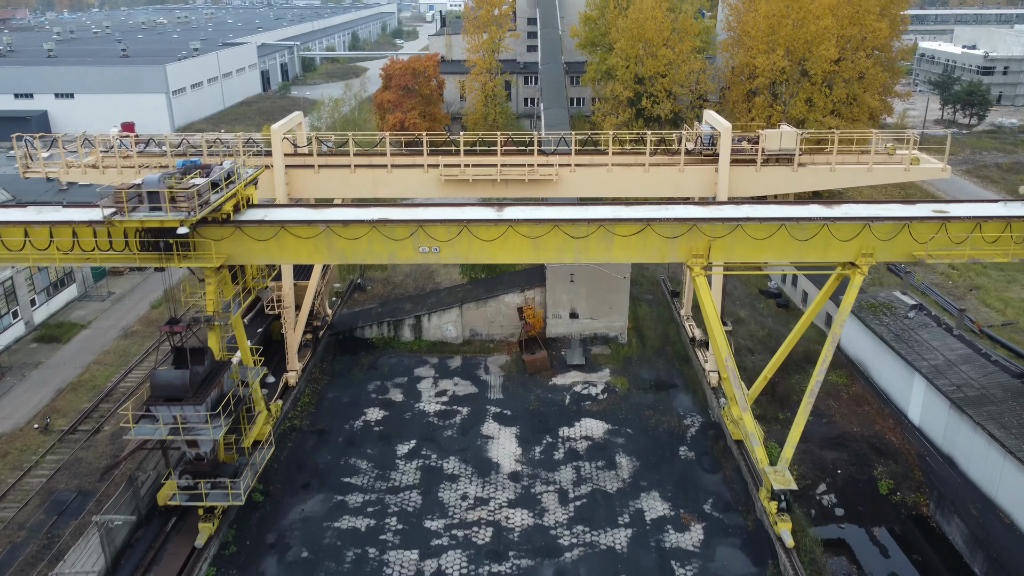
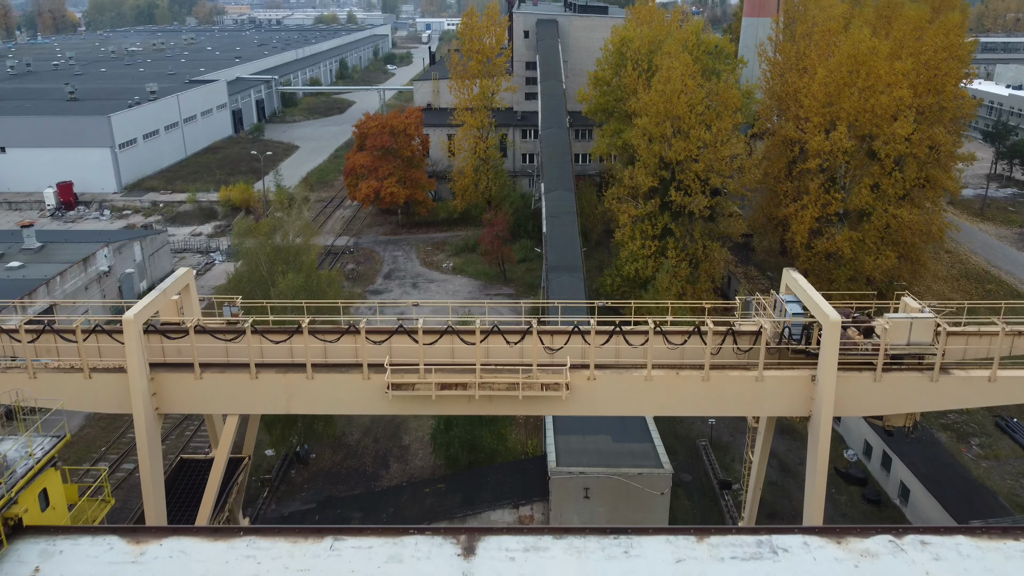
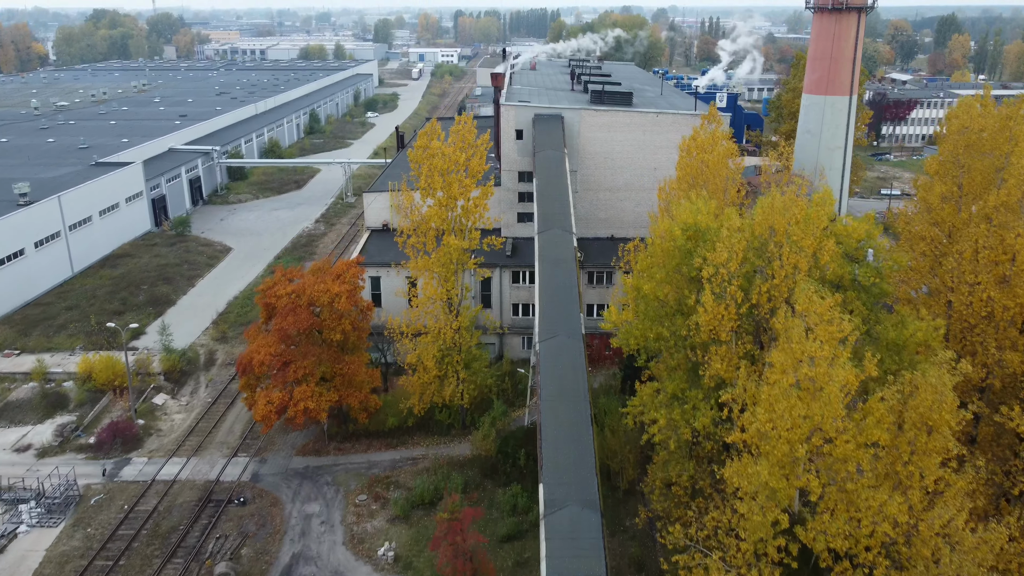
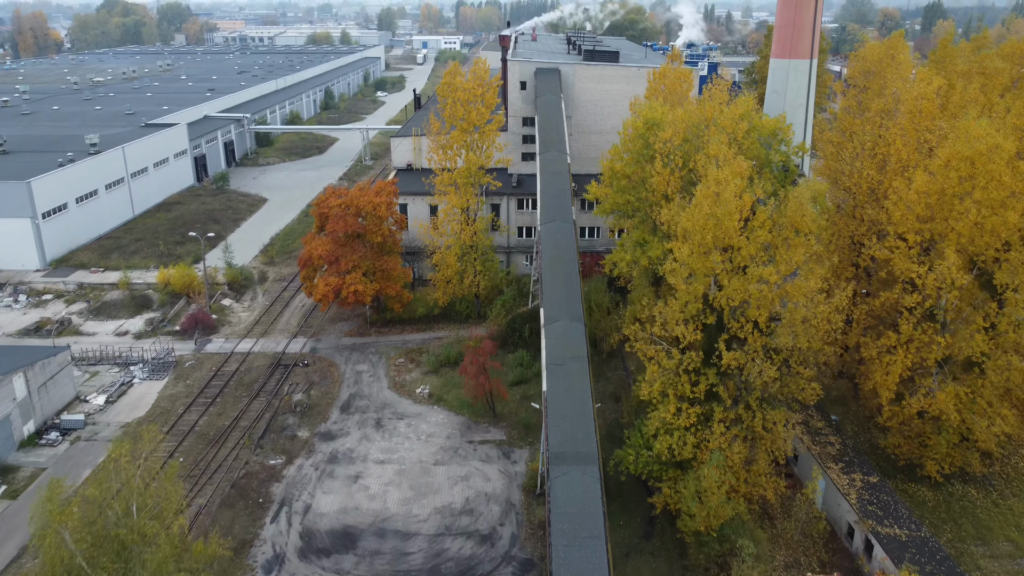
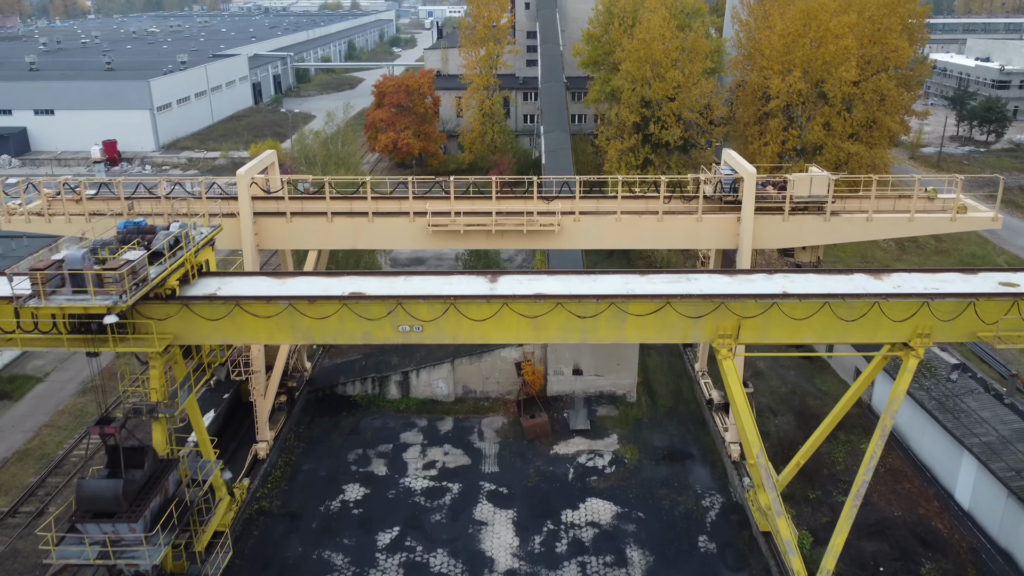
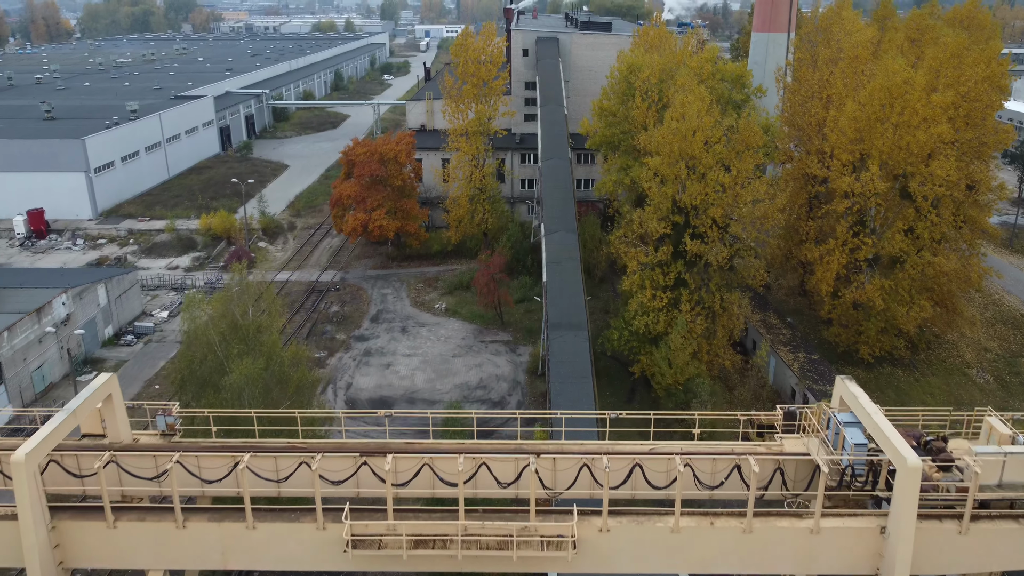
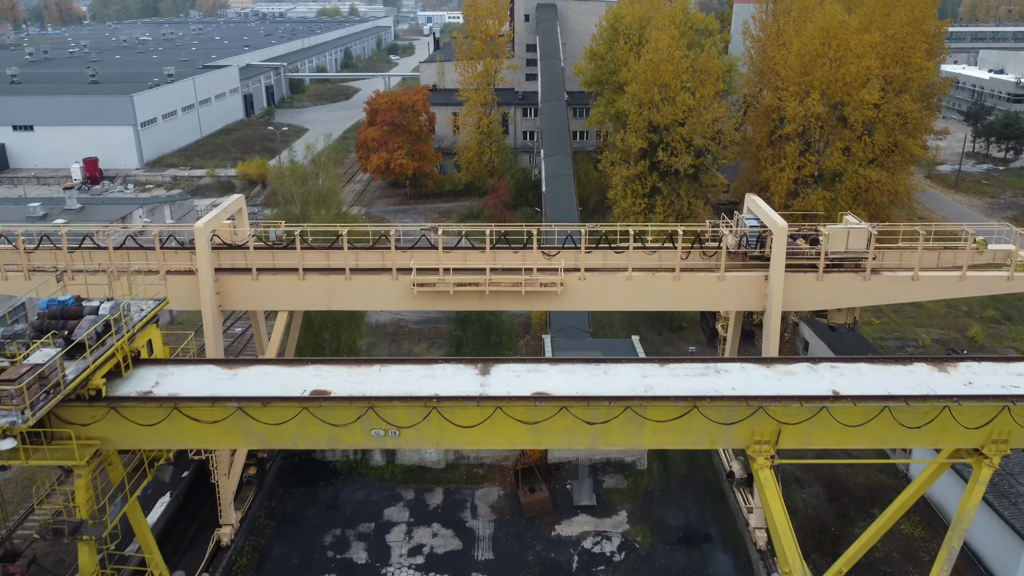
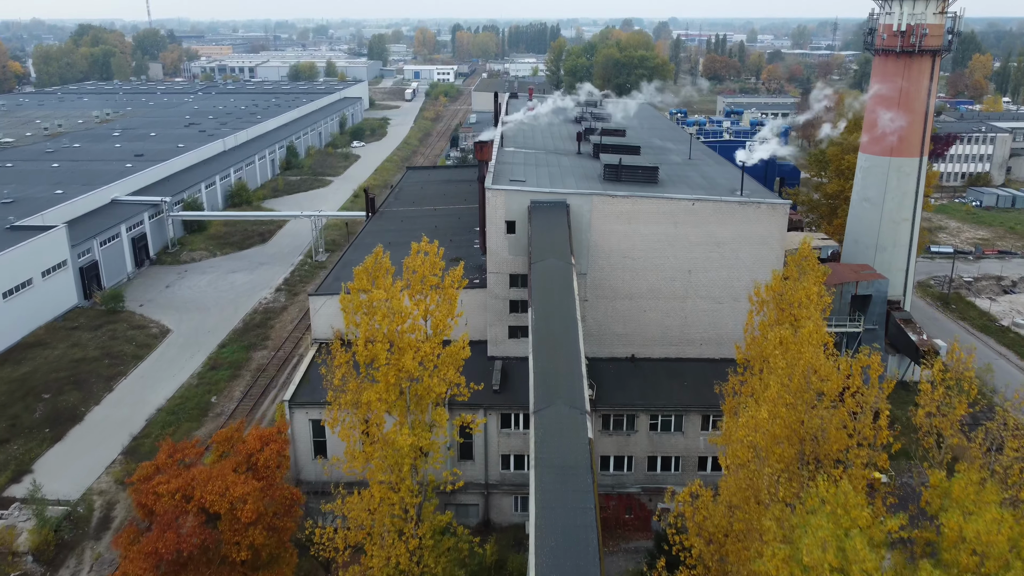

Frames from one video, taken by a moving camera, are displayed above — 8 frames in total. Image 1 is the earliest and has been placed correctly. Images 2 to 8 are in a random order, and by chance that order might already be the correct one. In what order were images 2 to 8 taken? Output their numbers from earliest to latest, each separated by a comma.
5, 7, 2, 6, 4, 3, 8
